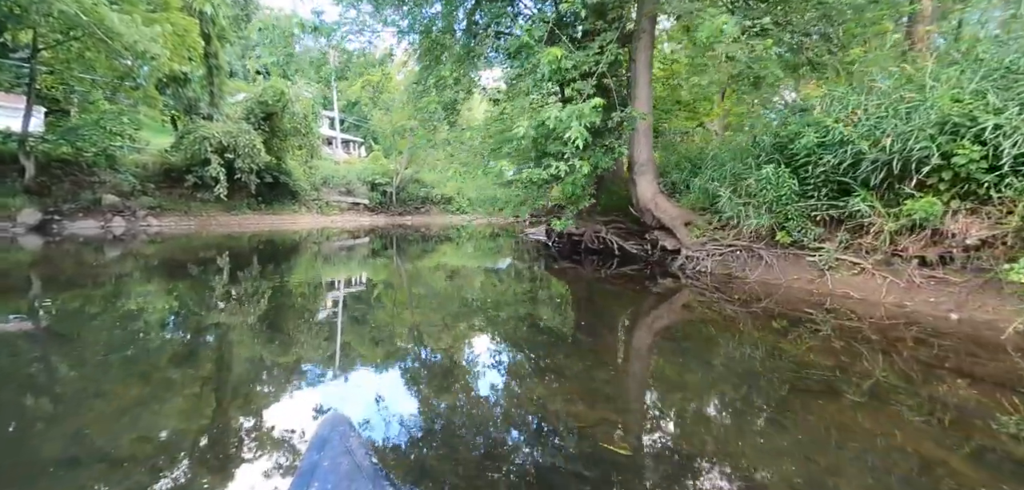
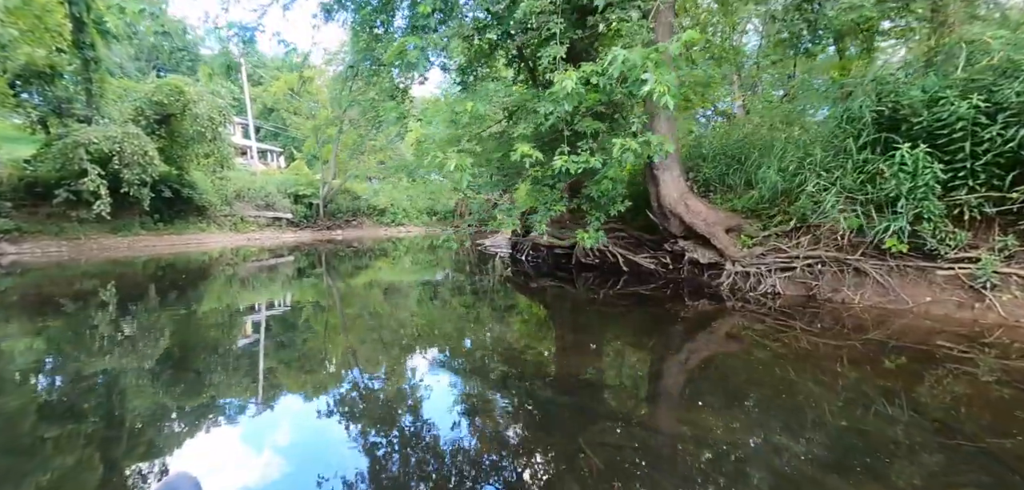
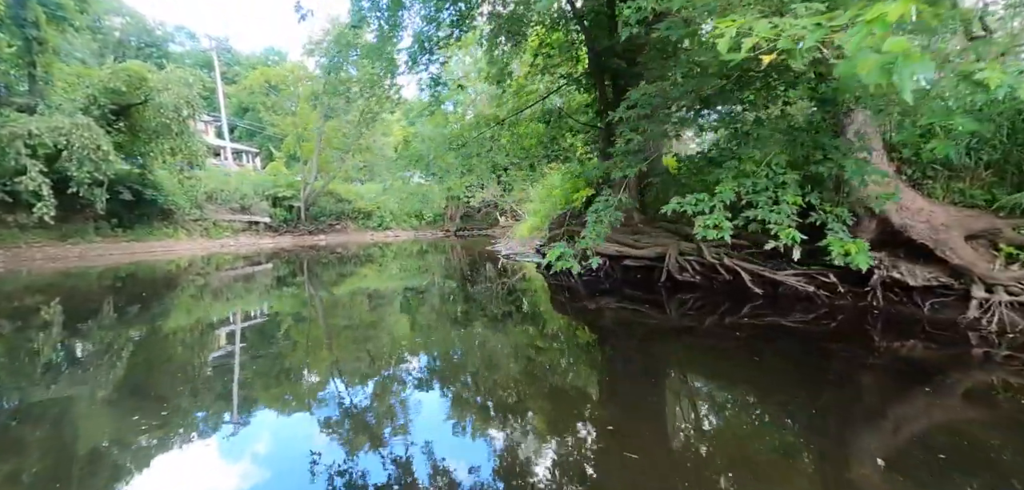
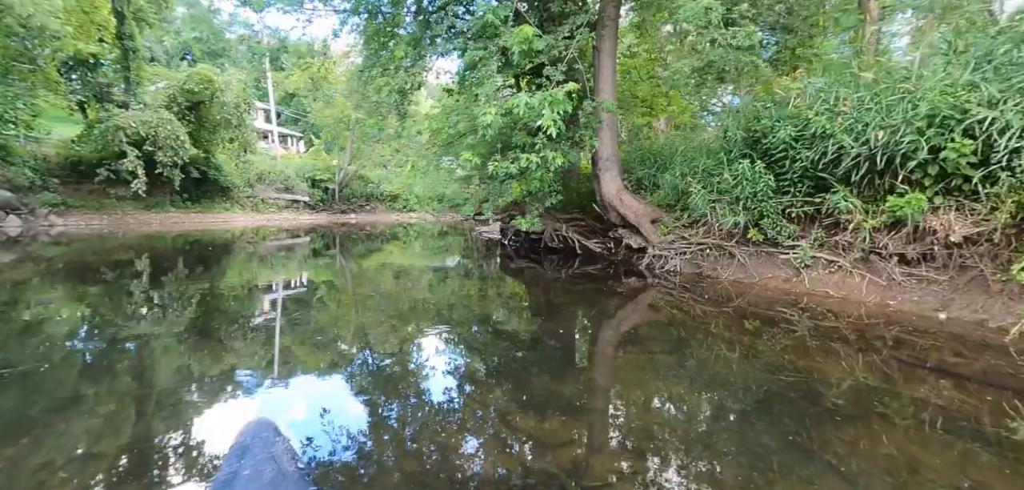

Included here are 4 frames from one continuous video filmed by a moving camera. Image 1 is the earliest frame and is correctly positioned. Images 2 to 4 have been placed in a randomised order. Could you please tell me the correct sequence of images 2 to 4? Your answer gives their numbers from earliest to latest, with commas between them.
4, 2, 3
